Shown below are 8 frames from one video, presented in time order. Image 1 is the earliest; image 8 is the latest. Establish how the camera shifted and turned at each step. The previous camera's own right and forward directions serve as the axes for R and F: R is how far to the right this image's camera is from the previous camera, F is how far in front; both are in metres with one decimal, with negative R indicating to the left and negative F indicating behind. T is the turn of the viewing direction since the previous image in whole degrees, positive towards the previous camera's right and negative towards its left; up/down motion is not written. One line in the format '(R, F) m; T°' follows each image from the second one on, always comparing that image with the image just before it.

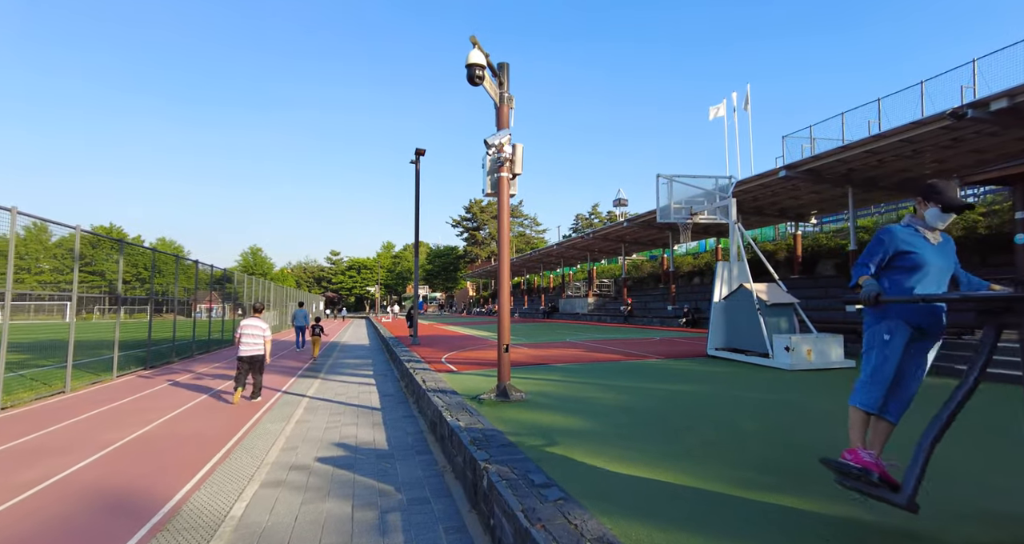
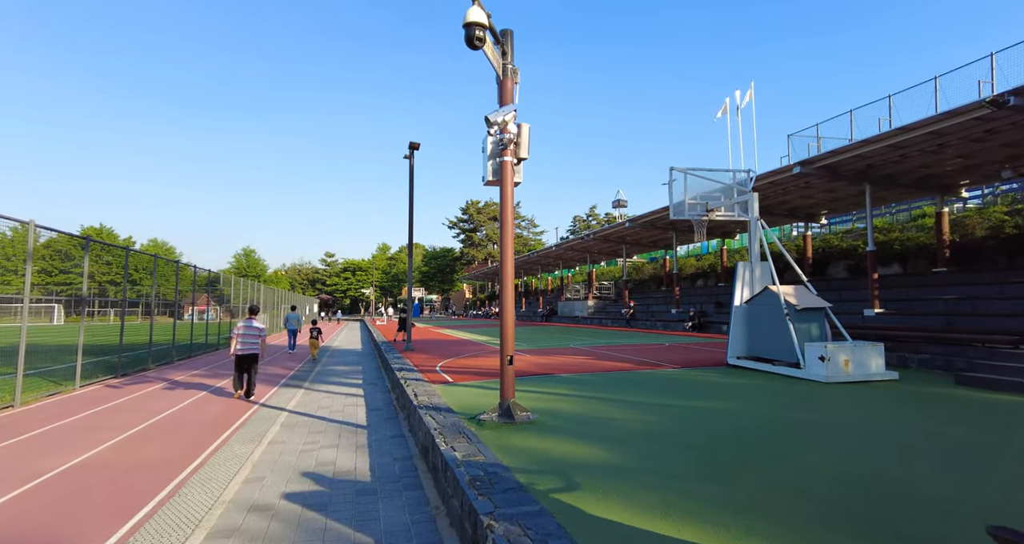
(-0.1, +1.0) m; 0°
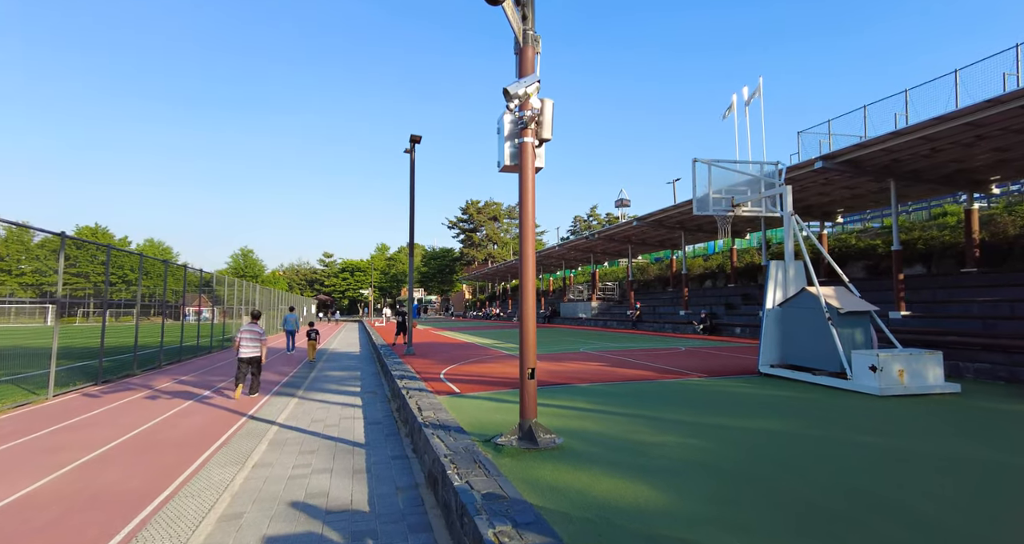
(-0.2, +0.9) m; 0°
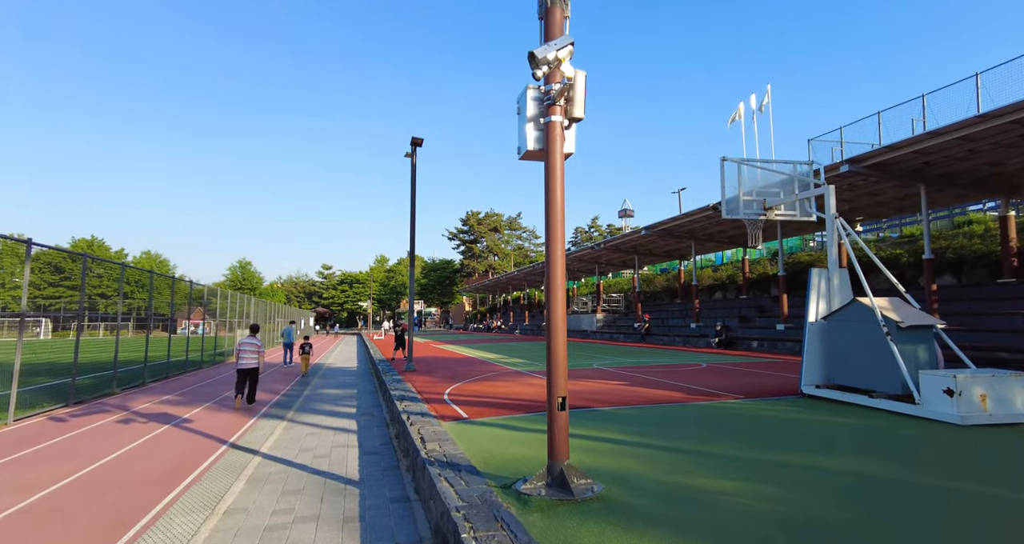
(-0.2, +1.0) m; 0°
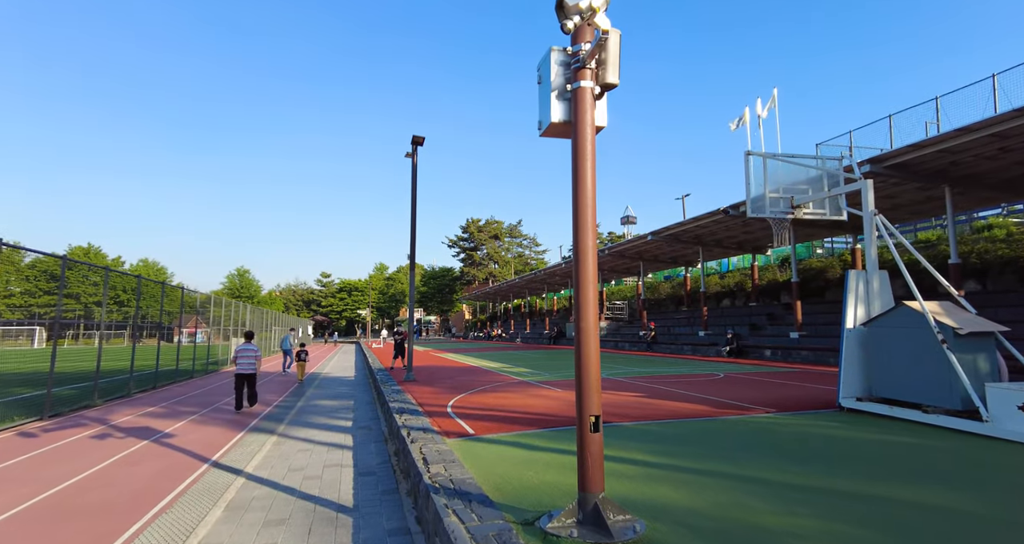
(-0.2, +0.7) m; 0°
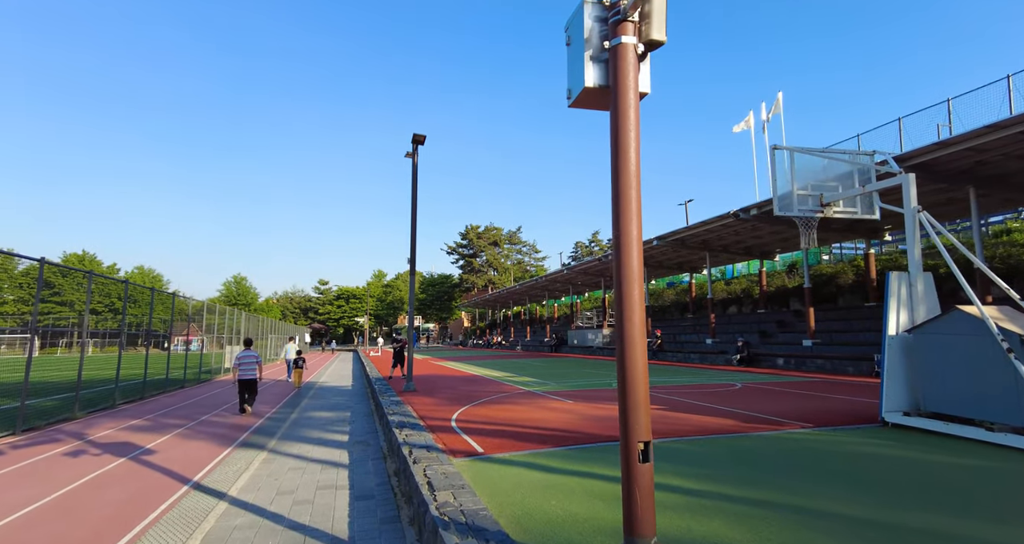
(-0.2, +0.7) m; 0°
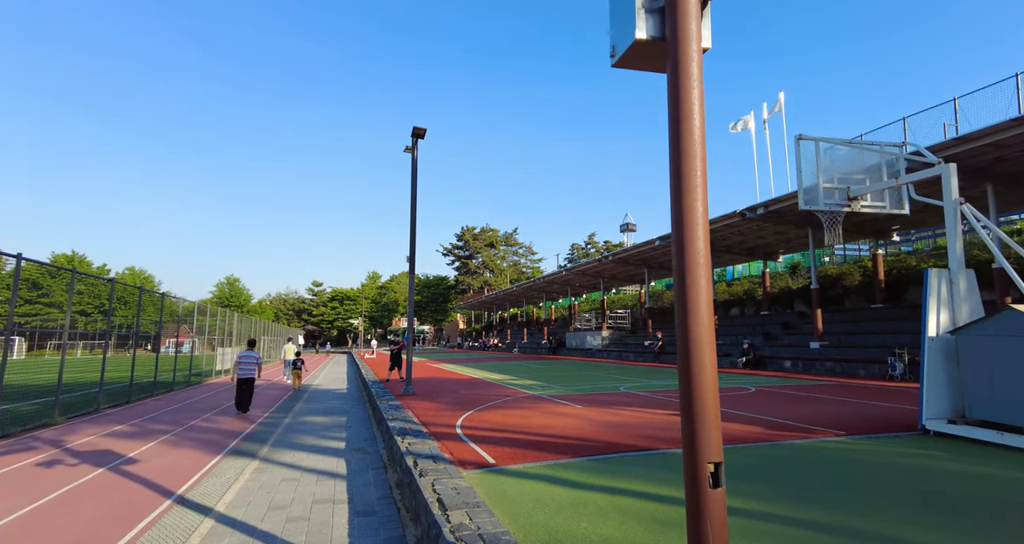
(-0.2, +0.5) m; +1°
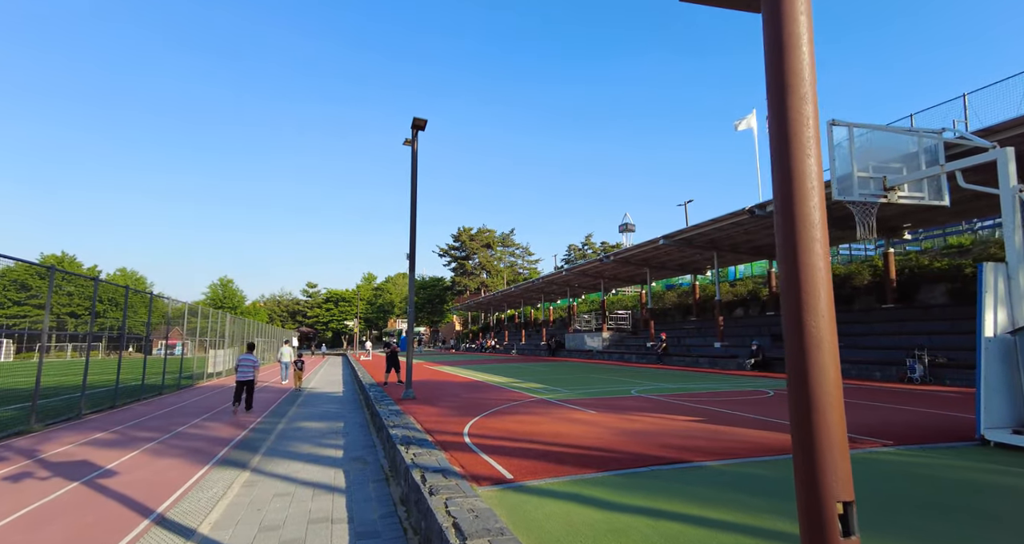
(-0.2, +0.6) m; 0°
